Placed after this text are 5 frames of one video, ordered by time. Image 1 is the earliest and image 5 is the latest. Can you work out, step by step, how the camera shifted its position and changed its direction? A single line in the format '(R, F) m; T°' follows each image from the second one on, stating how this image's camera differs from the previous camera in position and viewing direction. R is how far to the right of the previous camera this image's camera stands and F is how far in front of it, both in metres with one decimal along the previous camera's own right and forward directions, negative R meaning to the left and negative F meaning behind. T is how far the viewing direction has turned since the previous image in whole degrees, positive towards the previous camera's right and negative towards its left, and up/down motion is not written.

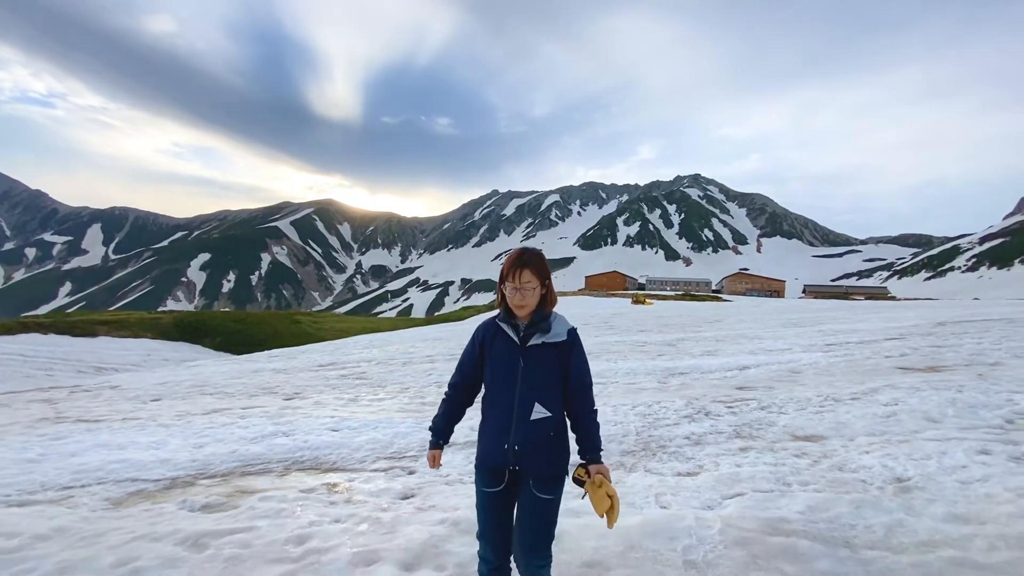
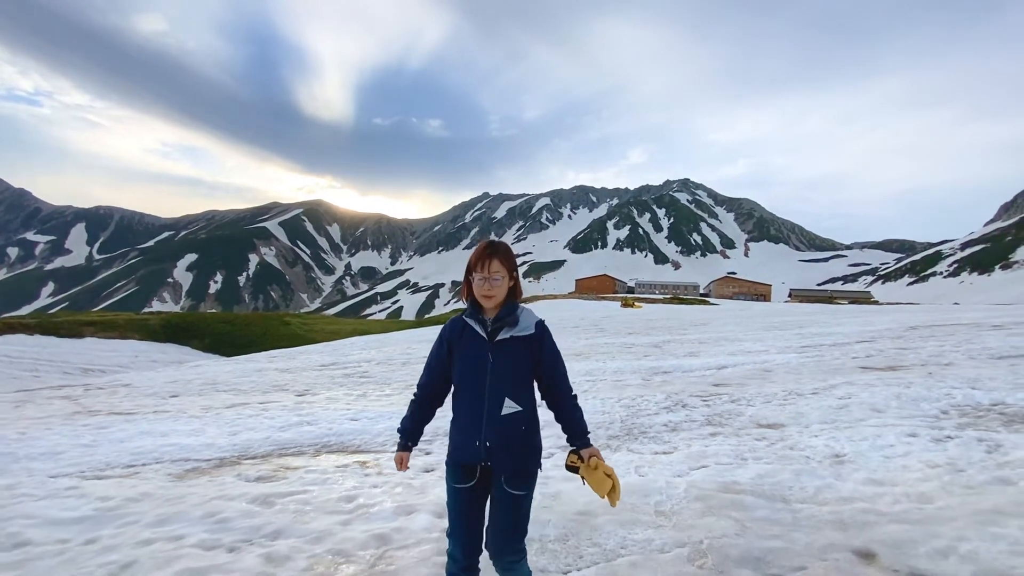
(-0.3, -1.5) m; +1°
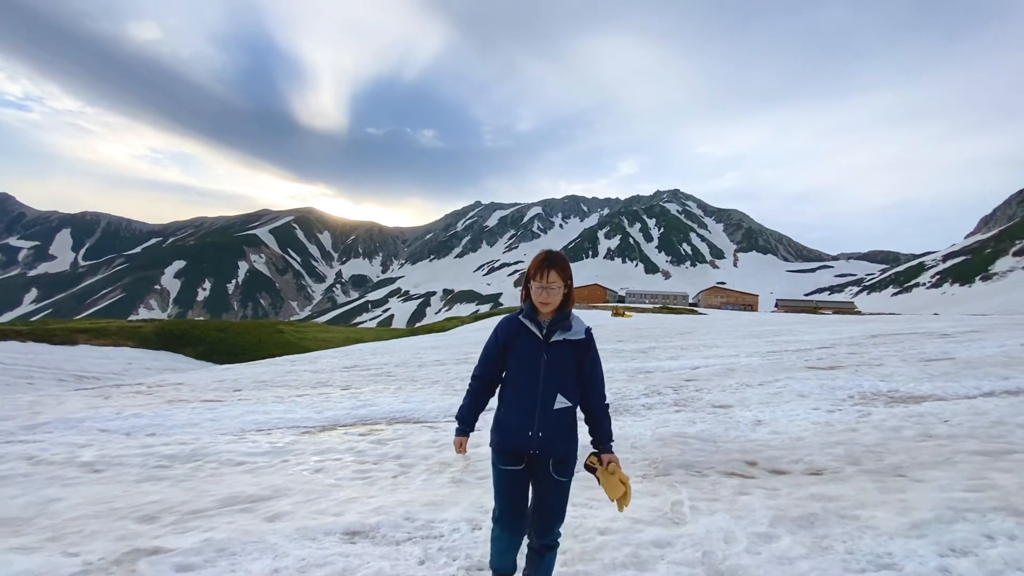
(-0.9, -4.2) m; +1°
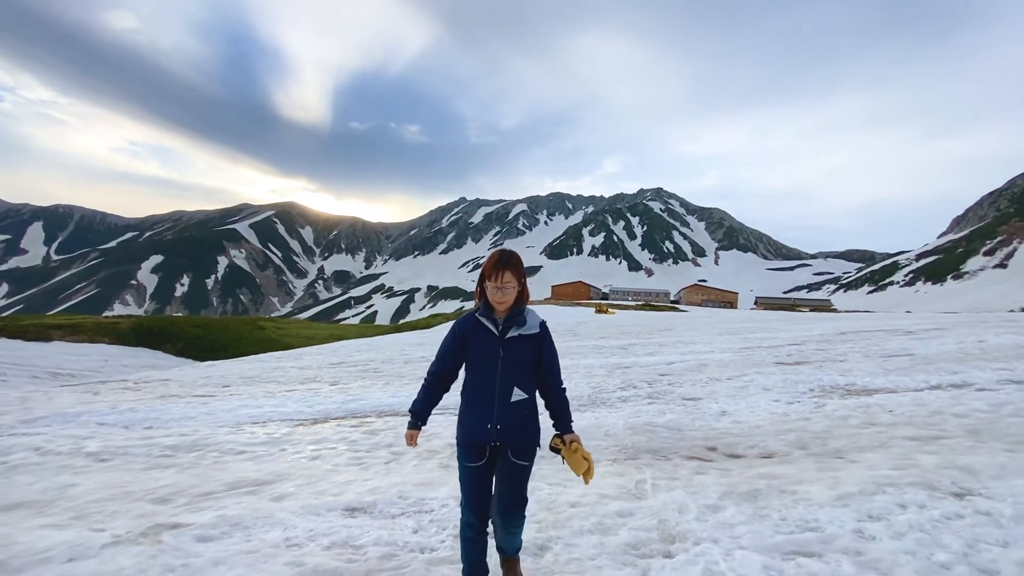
(0.0, -0.9) m; +2°
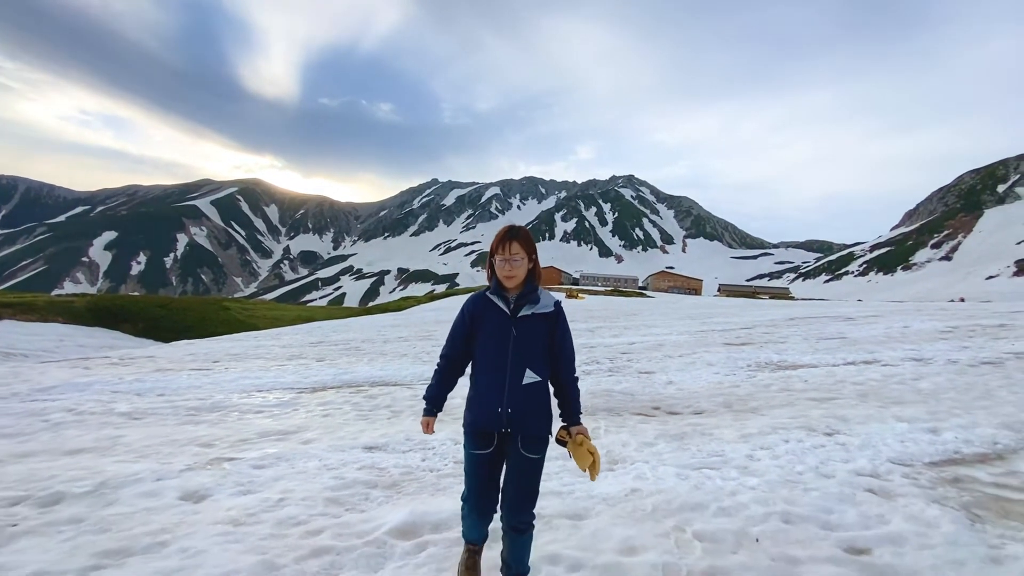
(-0.3, -2.1) m; +3°
